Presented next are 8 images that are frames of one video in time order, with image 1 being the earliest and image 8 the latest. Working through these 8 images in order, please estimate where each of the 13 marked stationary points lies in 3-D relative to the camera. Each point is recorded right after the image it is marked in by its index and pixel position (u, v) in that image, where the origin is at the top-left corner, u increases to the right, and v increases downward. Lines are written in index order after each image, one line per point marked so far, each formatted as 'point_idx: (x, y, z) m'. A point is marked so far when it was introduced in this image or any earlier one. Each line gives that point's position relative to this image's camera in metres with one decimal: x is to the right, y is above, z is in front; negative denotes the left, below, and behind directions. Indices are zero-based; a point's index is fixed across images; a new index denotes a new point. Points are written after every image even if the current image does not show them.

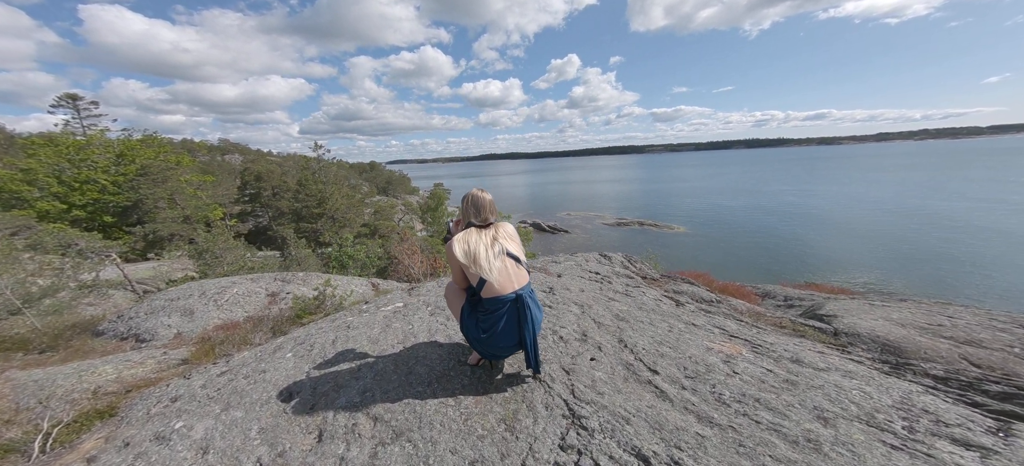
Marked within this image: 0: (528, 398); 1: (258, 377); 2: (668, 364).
0: (+0.1, -1.4, +2.8) m
1: (-2.7, -1.5, +3.5) m
2: (+1.6, -1.3, +3.1) m
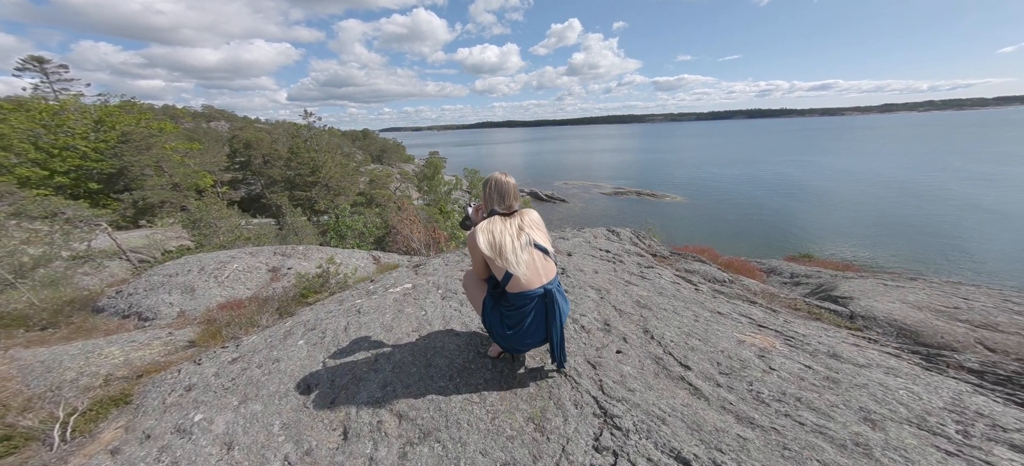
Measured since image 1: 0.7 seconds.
0: (+0.4, -1.3, +2.7) m
1: (-2.4, -1.3, +3.4) m
2: (+1.8, -1.2, +3.0) m
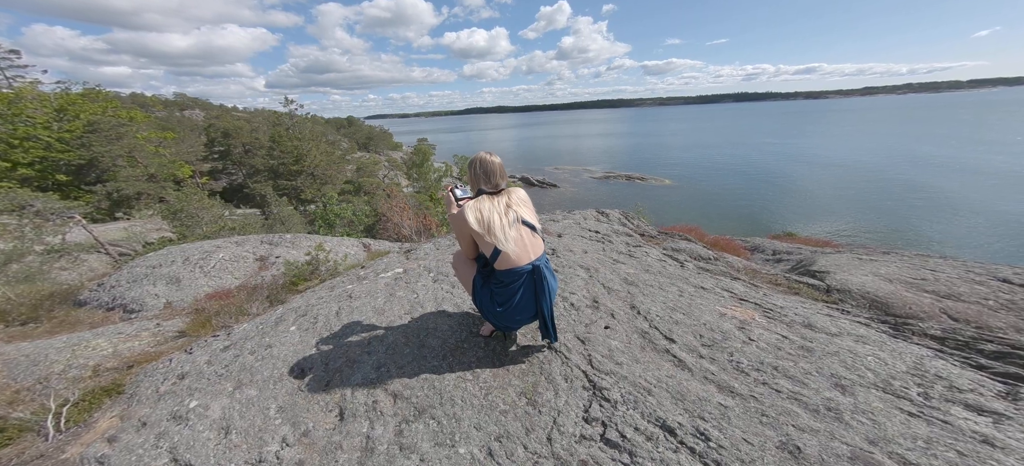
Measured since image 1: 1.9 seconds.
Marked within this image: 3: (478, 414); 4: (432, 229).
0: (+0.3, -1.2, +2.8) m
1: (-2.5, -1.2, +3.4) m
2: (+1.7, -1.0, +3.2) m
3: (-0.2, -1.3, +2.4) m
4: (-3.2, +0.2, +12.7) m
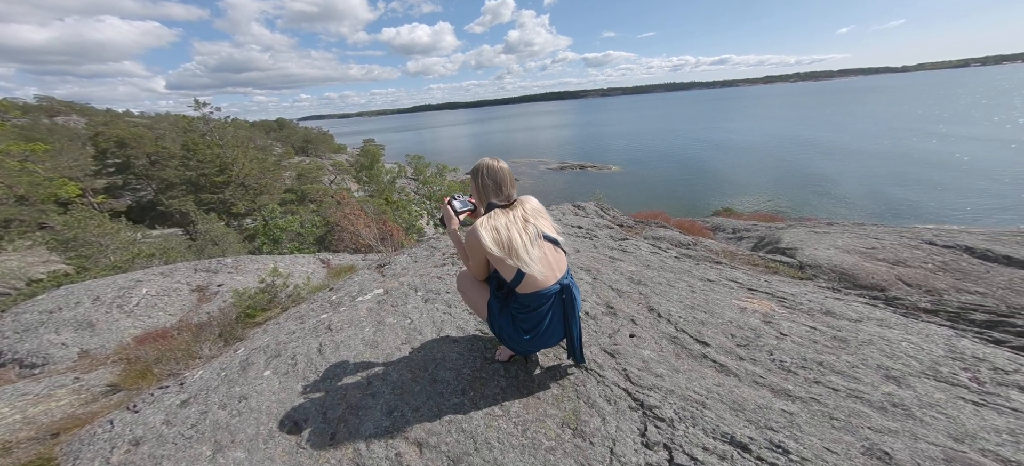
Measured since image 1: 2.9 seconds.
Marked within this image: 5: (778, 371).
0: (+0.5, -1.2, +2.5) m
1: (-2.3, -1.5, +2.8) m
2: (+1.9, -0.9, +3.1) m
3: (+0.1, -1.5, +2.1) m
4: (-4.2, -0.1, +11.9) m
5: (+2.1, -1.1, +2.6) m
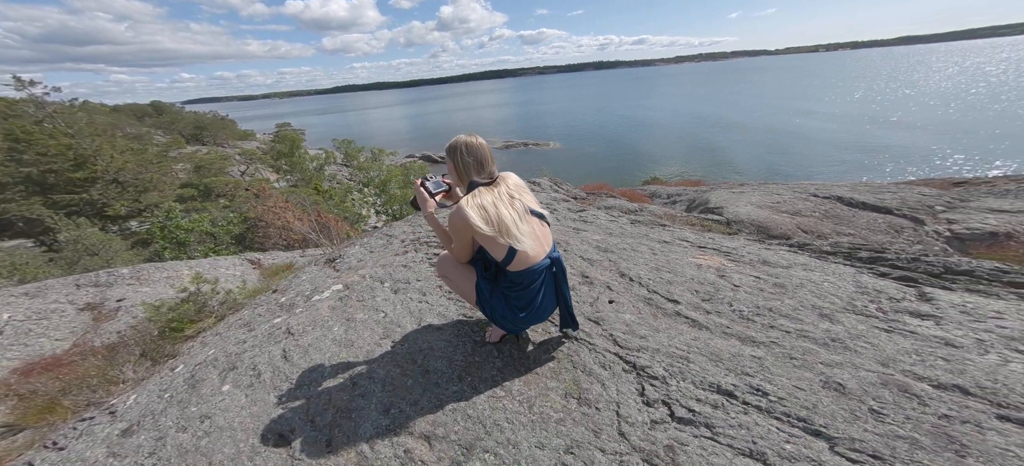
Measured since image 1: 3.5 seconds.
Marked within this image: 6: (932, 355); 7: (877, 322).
0: (+0.5, -1.1, +2.6) m
1: (-2.3, -1.5, +2.4) m
2: (+1.8, -0.6, +3.4) m
3: (+0.1, -1.3, +2.2) m
4: (-5.9, +0.2, +11.0) m
5: (+2.0, -0.8, +2.9) m
6: (+3.4, -1.0, +2.5) m
7: (+3.2, -0.8, +2.9) m
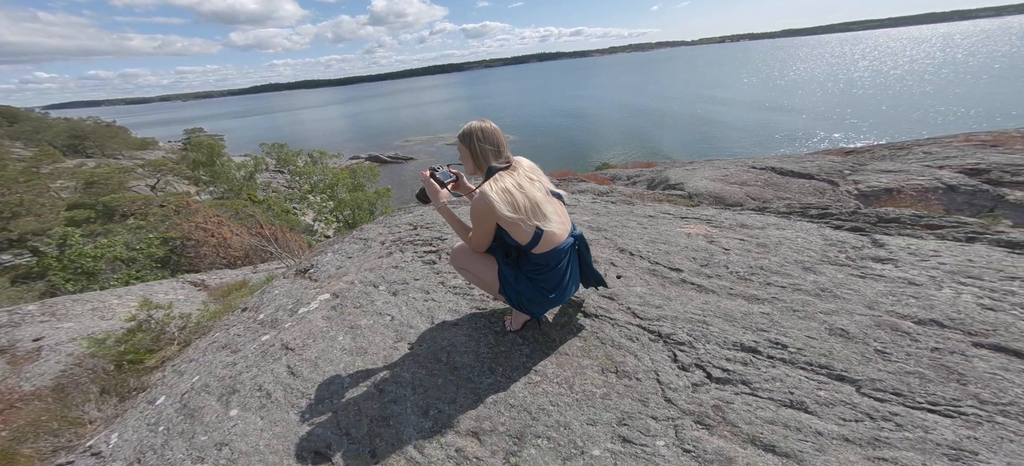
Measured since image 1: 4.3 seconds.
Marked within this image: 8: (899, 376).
0: (+0.8, -0.9, +2.7) m
1: (-2.0, -1.6, +2.1) m
2: (+1.8, -0.3, +3.6) m
3: (+0.5, -1.2, +2.2) m
4: (-6.7, -0.1, +10.2) m
5: (+2.2, -0.5, +3.2) m
6: (+3.6, -0.6, +3.0) m
7: (+3.3, -0.4, +3.2) m
8: (+2.6, -1.0, +2.1) m
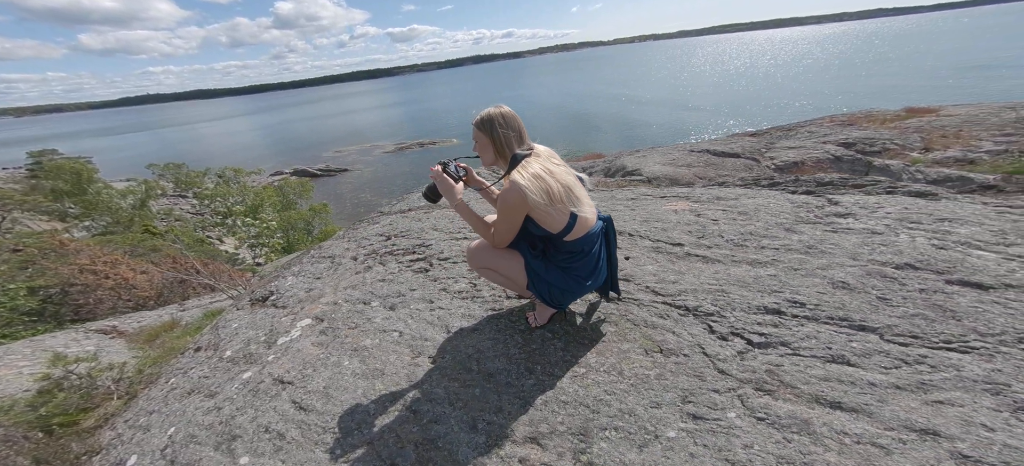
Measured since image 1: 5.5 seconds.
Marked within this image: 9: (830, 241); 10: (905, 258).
0: (+1.0, -0.7, +2.7) m
1: (-1.5, -1.7, +1.7) m
2: (+1.9, -0.1, +3.7) m
3: (+0.8, -1.0, +2.2) m
4: (-7.5, -0.9, +9.0) m
5: (+2.3, -0.2, +3.4) m
6: (+3.7, -0.1, +3.4) m
7: (+3.4, +0.1, +3.6) m
8: (+2.9, -0.6, +2.4) m
9: (+3.1, 0.0, +3.3) m
10: (+3.7, -0.2, +3.1) m
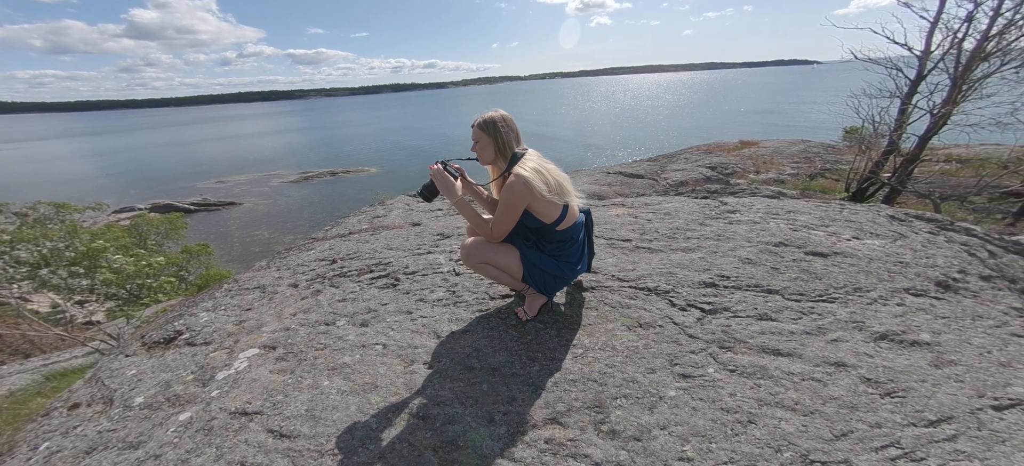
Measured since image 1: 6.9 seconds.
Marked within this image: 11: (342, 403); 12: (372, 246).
0: (+0.9, -0.6, +3.0) m
1: (-1.2, -1.6, +1.4) m
2: (+1.5, 0.0, +4.3) m
3: (+0.9, -0.9, +2.4) m
4: (-8.8, -1.8, +7.2) m
5: (+2.0, -0.1, +4.0) m
6: (+3.4, +0.1, +4.3) m
7: (+3.0, +0.2, +4.5) m
8: (+2.8, -0.4, +3.2) m
9: (+2.8, +0.1, +4.1) m
10: (+3.4, 0.0, +4.0) m
11: (-1.2, -1.2, +2.3) m
12: (-2.3, -0.2, +5.4) m
